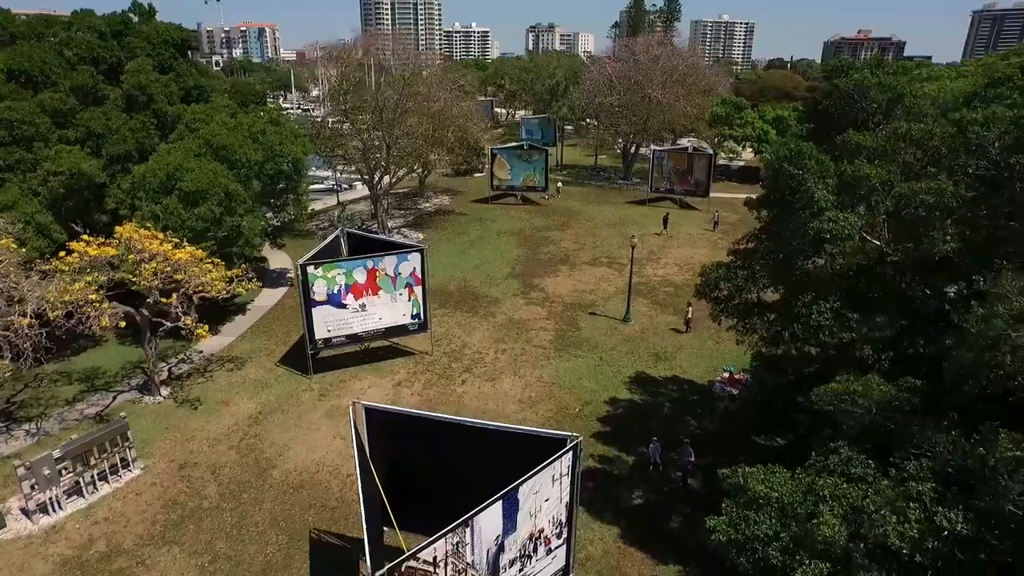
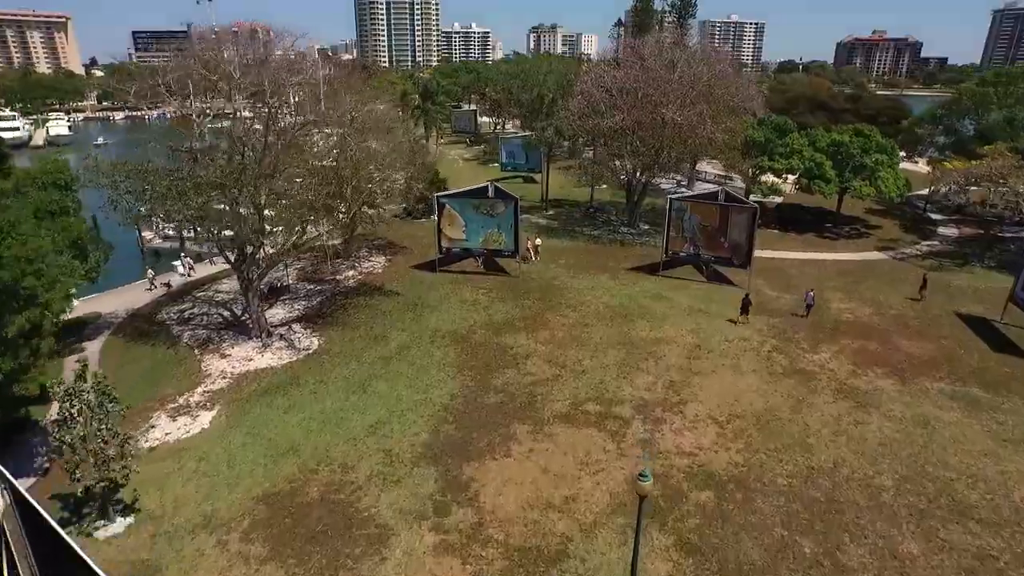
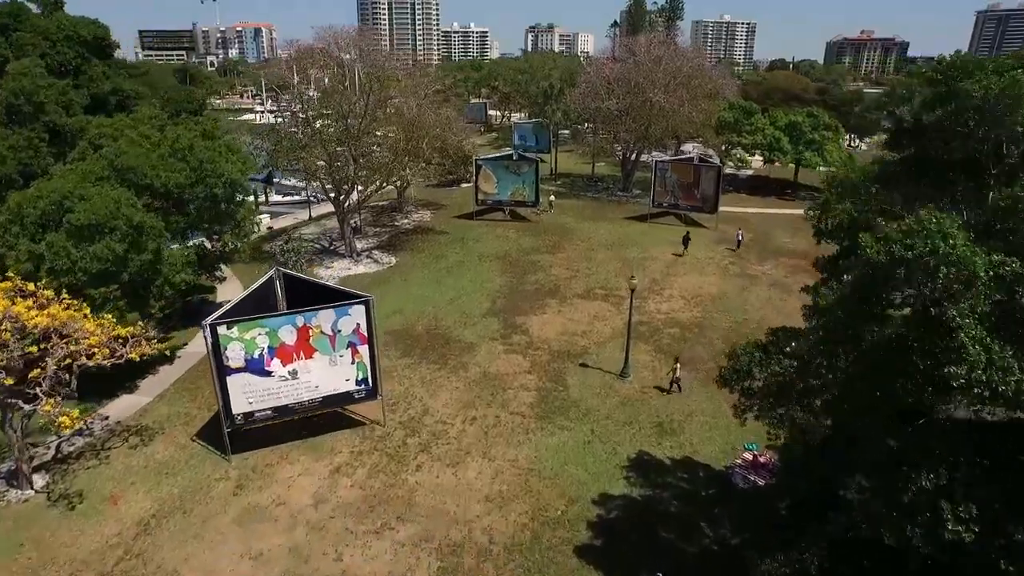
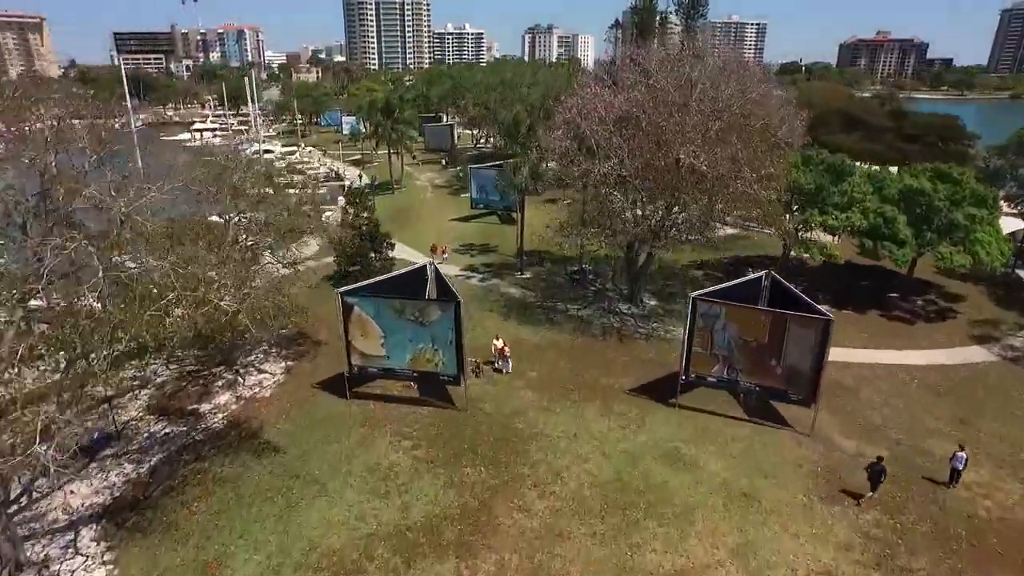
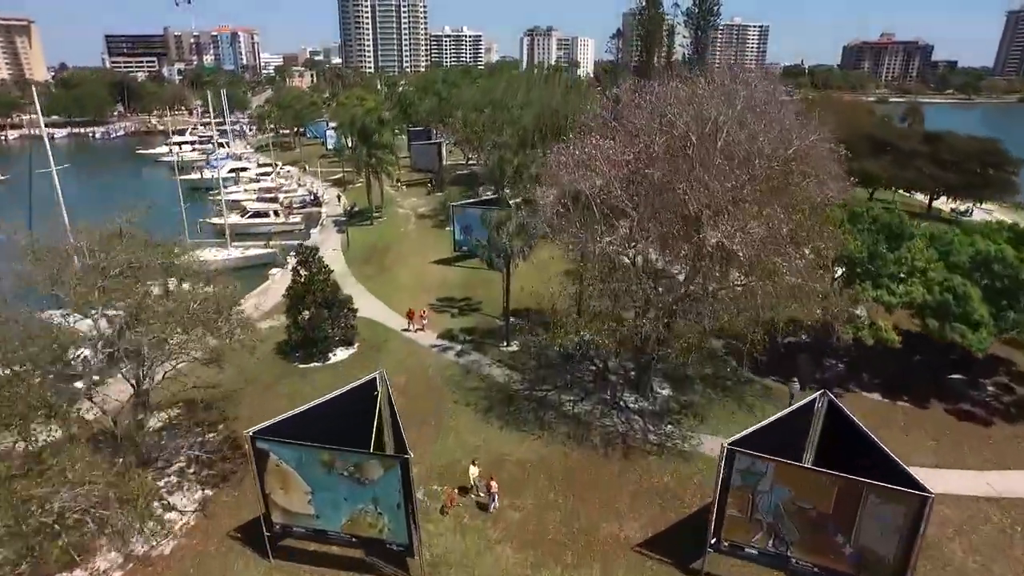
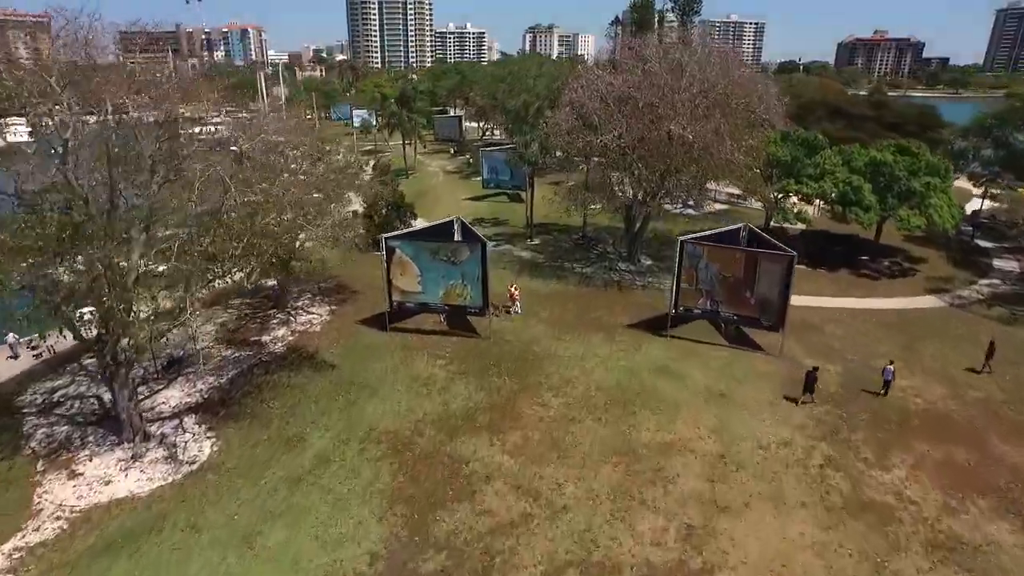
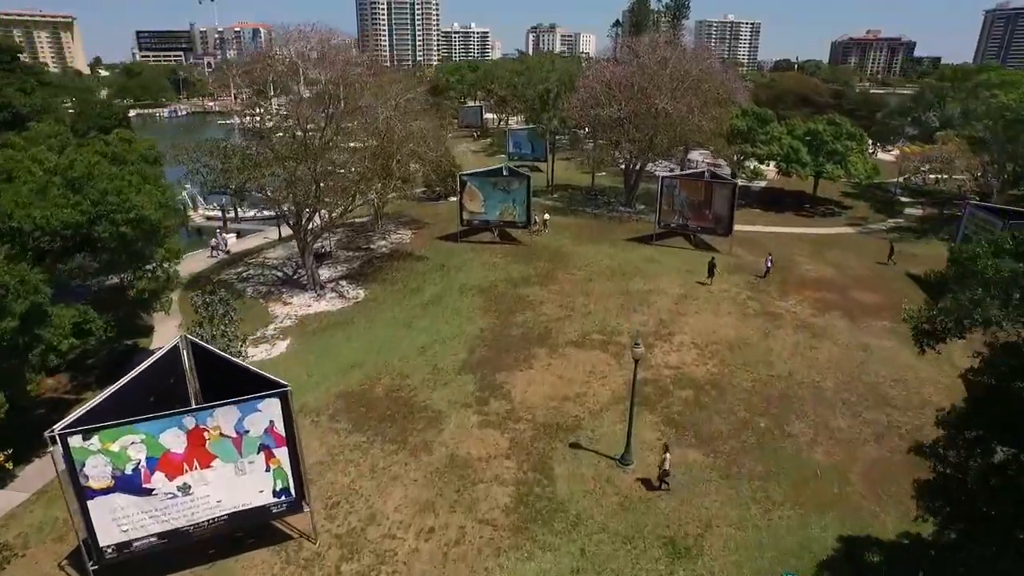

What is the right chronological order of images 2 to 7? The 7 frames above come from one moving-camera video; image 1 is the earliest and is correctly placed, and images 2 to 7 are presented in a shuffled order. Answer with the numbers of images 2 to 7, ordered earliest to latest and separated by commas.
3, 7, 2, 6, 4, 5
